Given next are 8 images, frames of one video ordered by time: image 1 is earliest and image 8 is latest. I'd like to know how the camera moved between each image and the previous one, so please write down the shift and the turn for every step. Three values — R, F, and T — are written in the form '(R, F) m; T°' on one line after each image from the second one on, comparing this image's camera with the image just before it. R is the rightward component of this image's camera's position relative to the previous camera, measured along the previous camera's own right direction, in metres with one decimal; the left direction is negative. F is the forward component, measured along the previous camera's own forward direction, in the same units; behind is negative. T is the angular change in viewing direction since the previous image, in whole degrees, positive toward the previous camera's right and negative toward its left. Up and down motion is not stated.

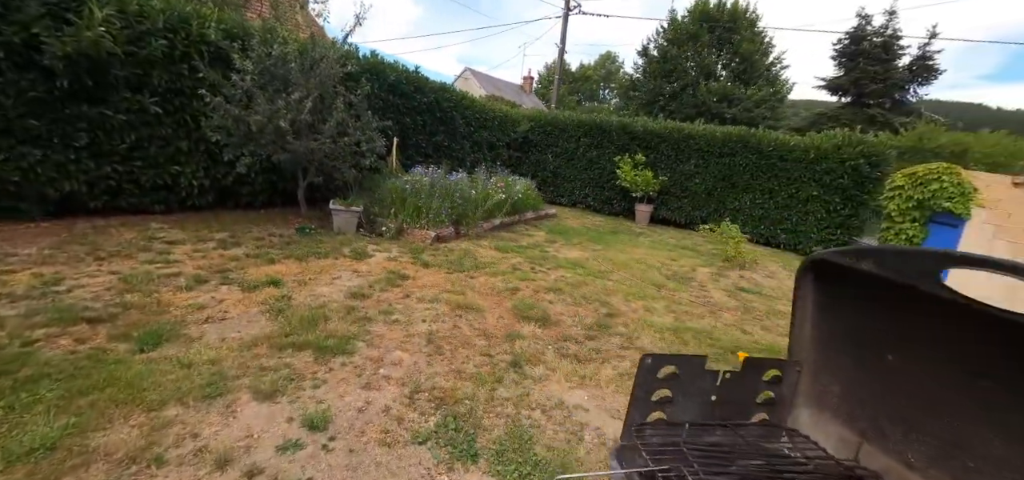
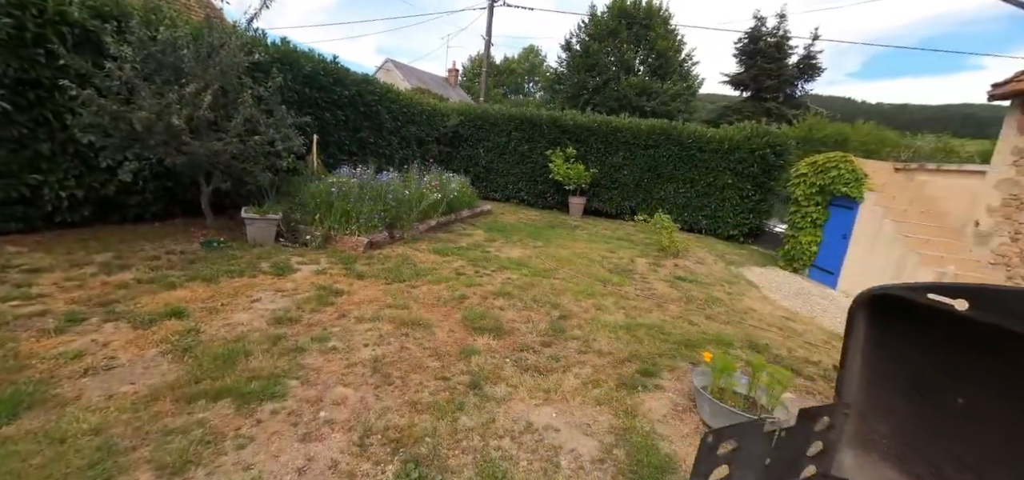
(-0.1, +0.2) m; +9°
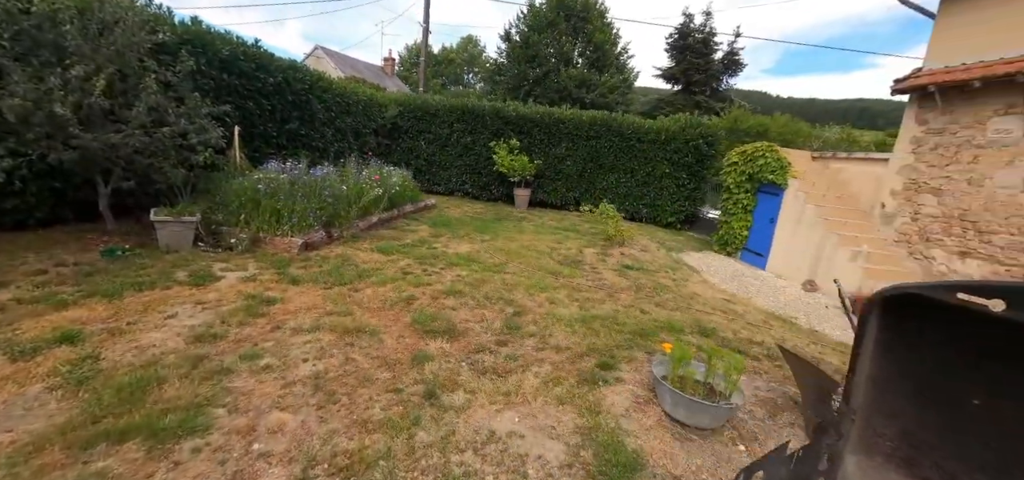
(0.0, +0.1) m; +7°
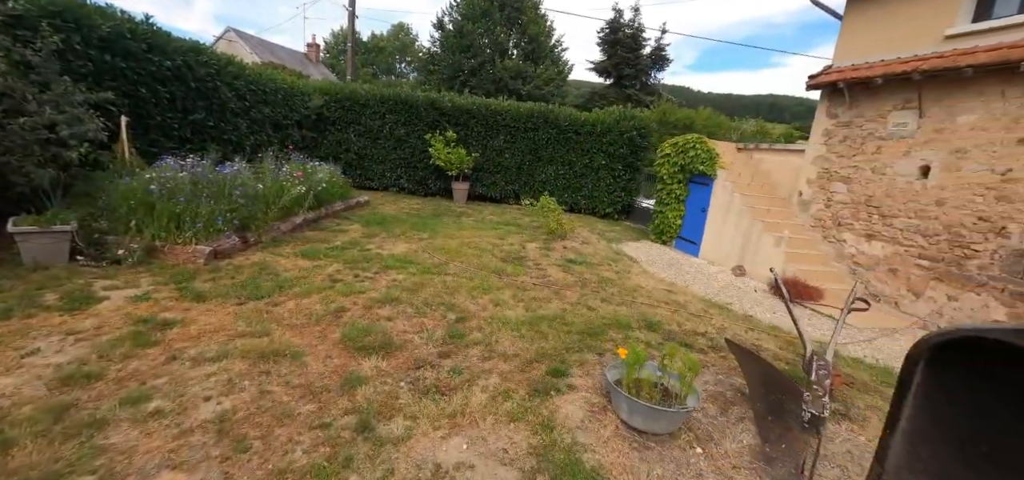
(0.0, +0.2) m; +8°
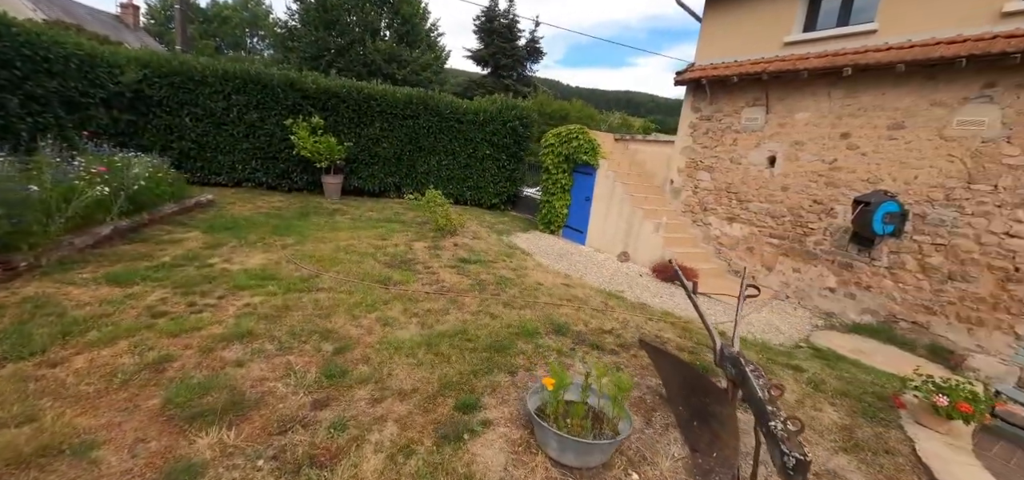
(0.0, +0.4) m; +15°
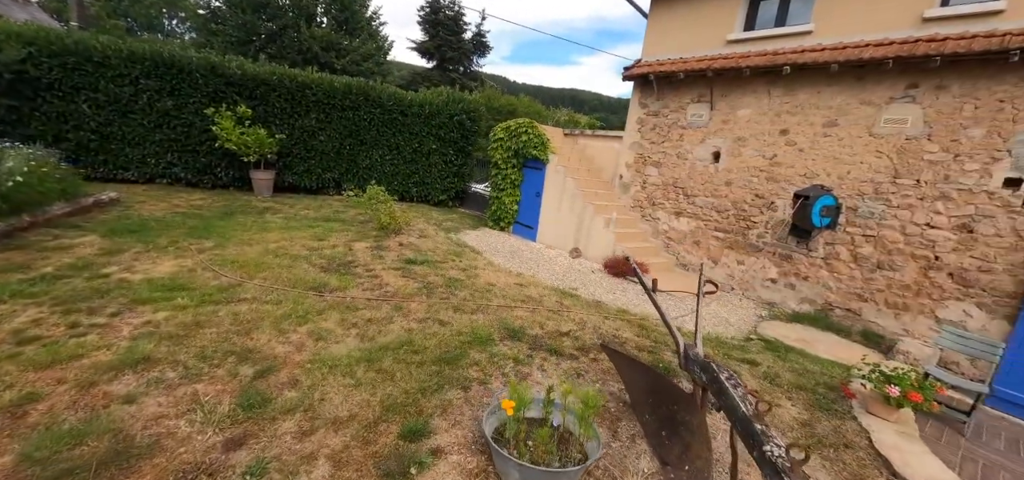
(0.0, +0.2) m; +7°
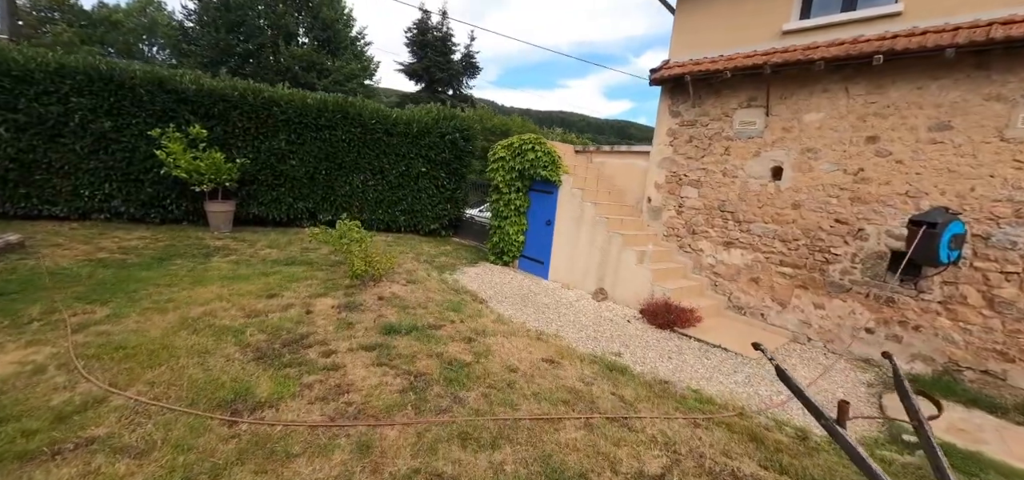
(-0.2, +1.3) m; +1°
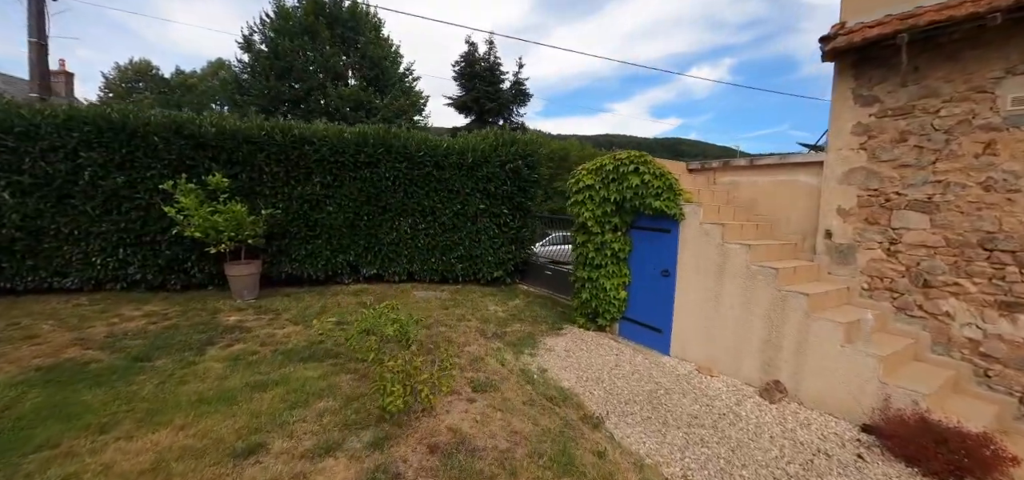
(-0.5, +1.8) m; -7°
